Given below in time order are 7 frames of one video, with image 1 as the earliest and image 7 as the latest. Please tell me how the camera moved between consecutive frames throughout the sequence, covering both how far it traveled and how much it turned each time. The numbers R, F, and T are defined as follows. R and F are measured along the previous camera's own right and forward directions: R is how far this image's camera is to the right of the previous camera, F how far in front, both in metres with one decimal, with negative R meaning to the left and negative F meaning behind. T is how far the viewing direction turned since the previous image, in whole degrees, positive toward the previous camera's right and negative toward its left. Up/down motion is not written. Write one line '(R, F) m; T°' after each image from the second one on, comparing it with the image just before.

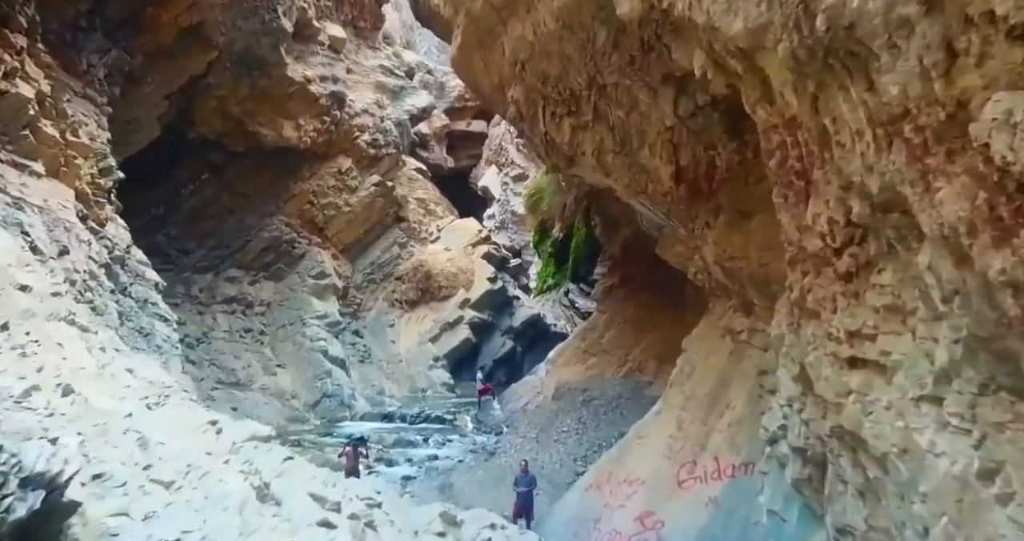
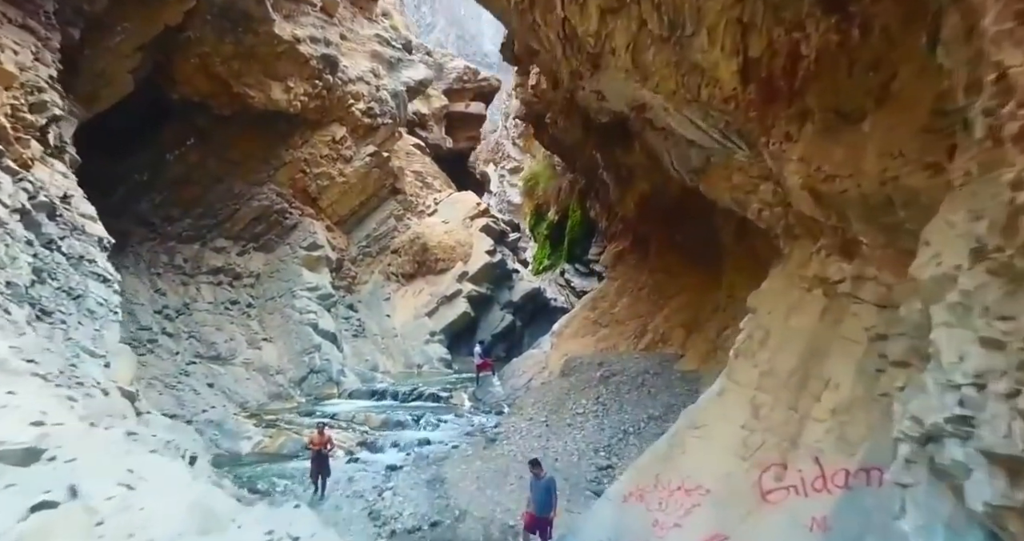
(-0.1, +1.5) m; 0°
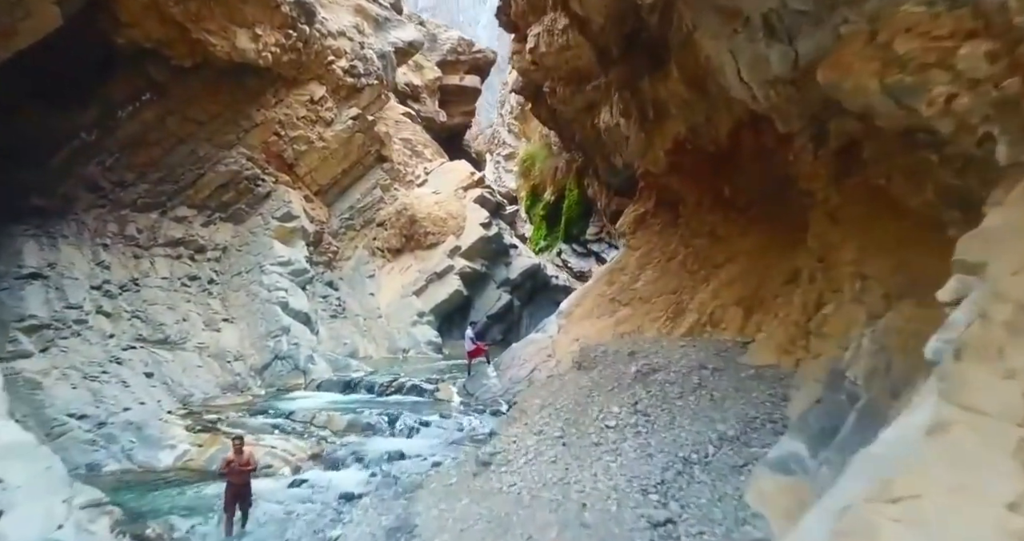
(-0.1, +2.1) m; 0°
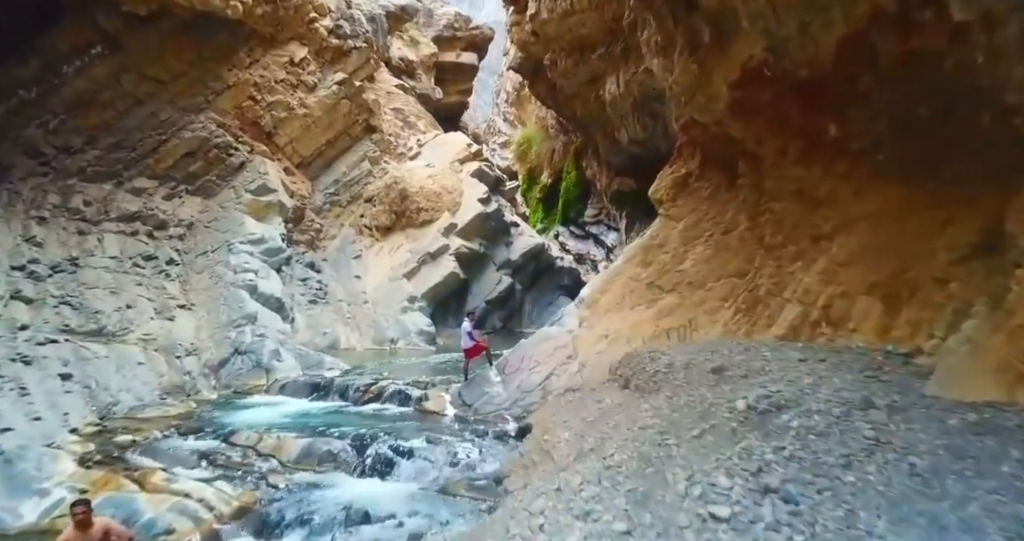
(-0.1, +2.1) m; 0°
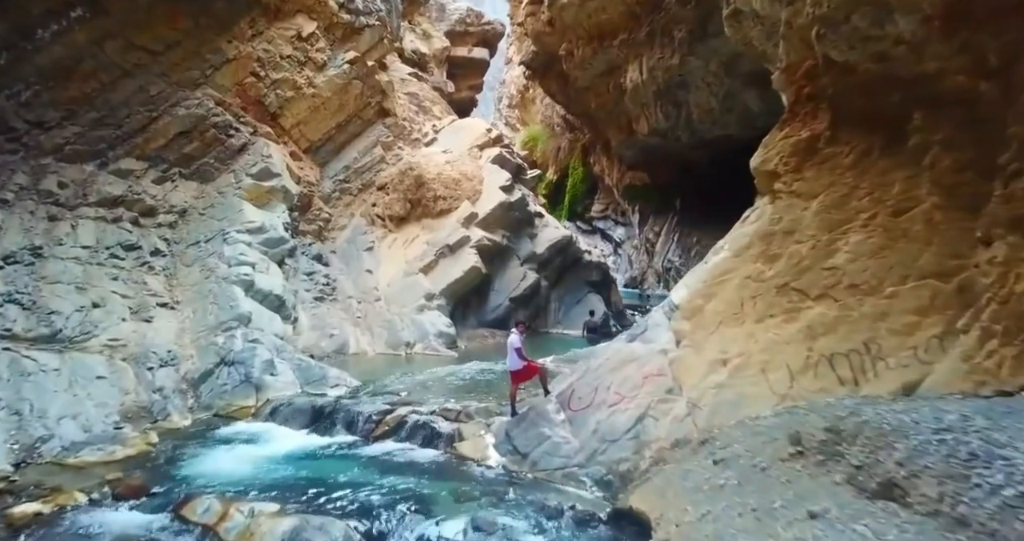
(-0.6, +2.2) m; -1°
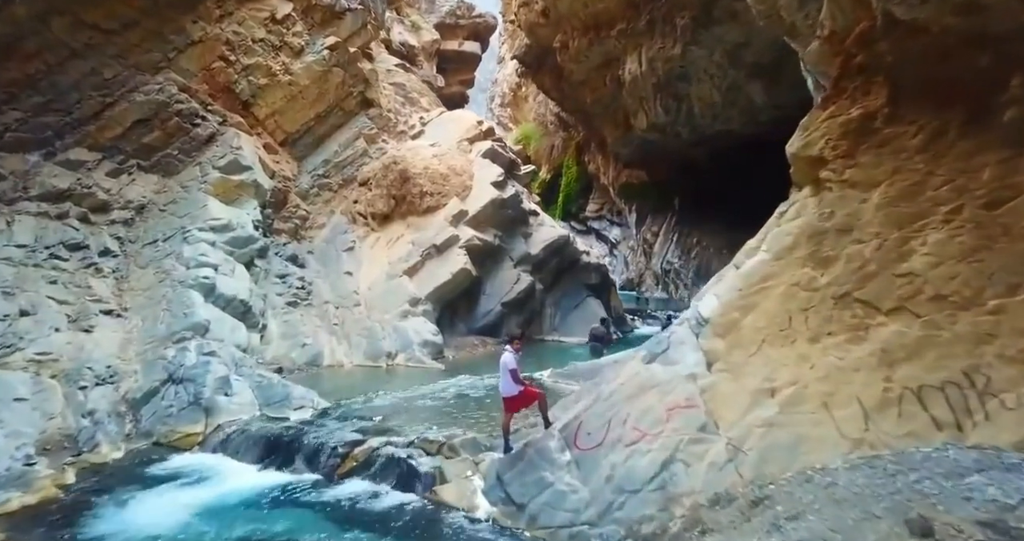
(0.0, +1.1) m; +1°
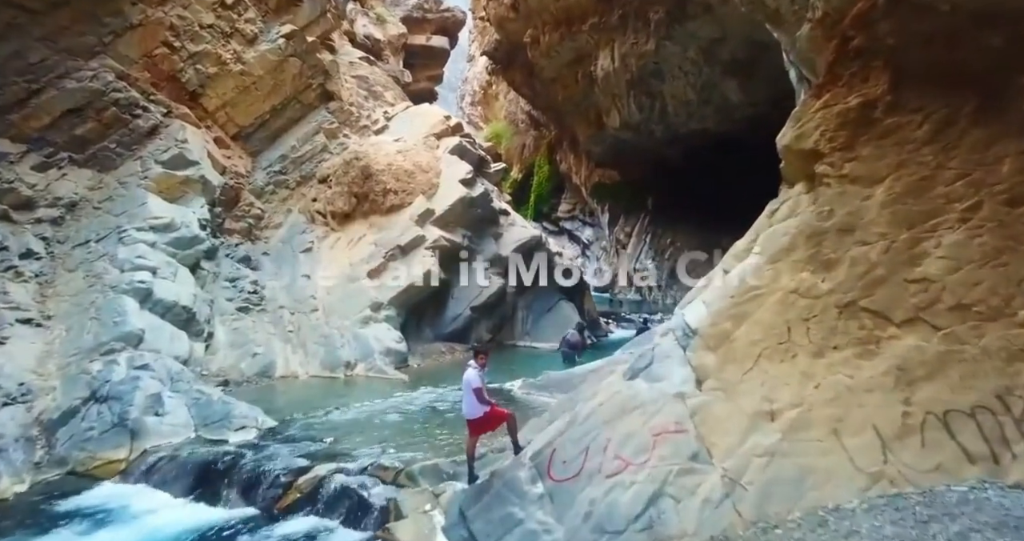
(+0.1, +0.6) m; +3°
